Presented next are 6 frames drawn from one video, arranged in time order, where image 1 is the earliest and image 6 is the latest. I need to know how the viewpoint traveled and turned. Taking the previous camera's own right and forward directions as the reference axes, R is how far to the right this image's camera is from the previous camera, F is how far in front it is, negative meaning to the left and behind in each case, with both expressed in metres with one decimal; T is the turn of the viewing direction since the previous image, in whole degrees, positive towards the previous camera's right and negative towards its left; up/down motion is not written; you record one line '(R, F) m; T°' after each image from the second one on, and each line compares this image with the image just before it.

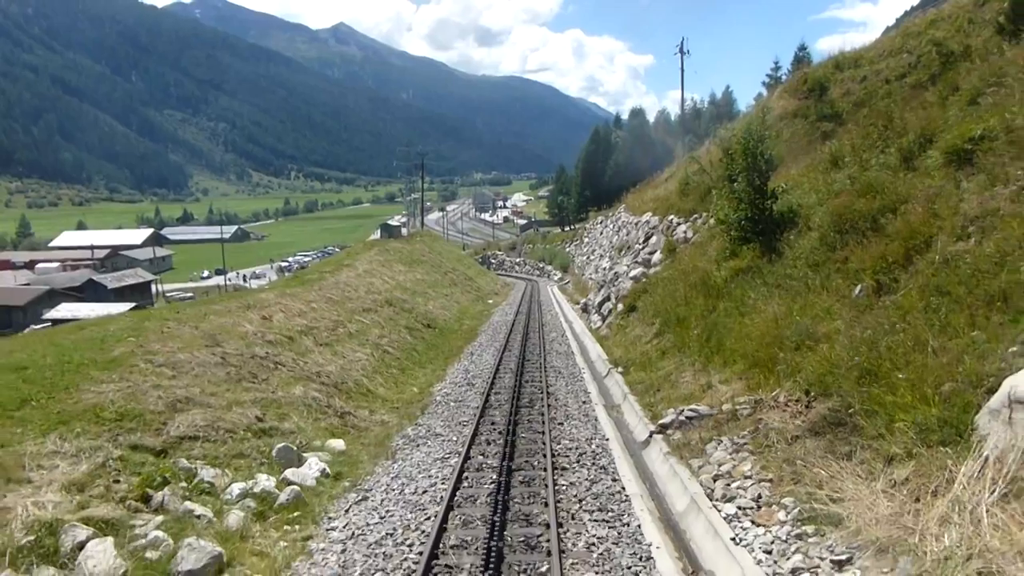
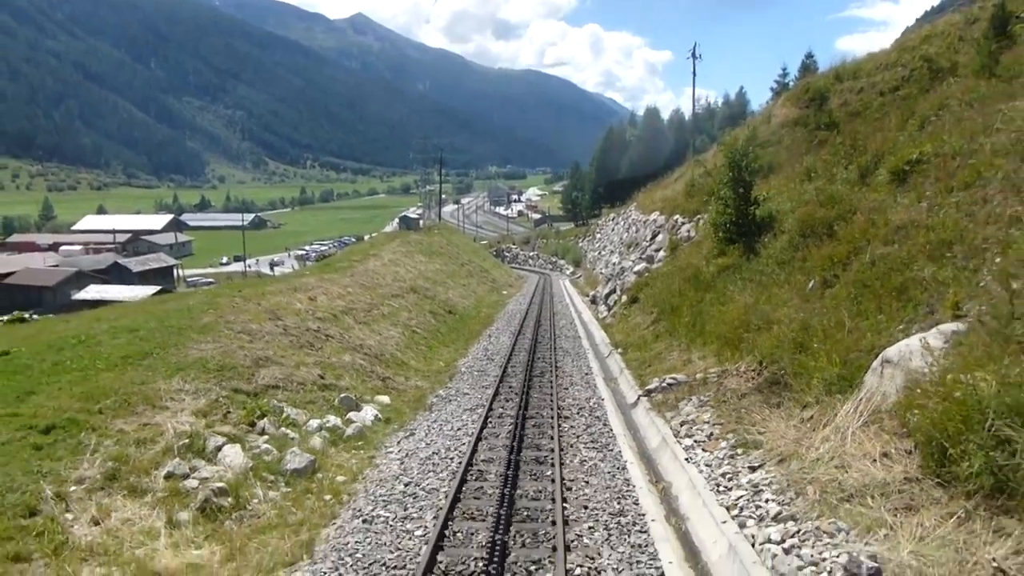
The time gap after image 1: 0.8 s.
(-0.1, -3.0) m; -1°
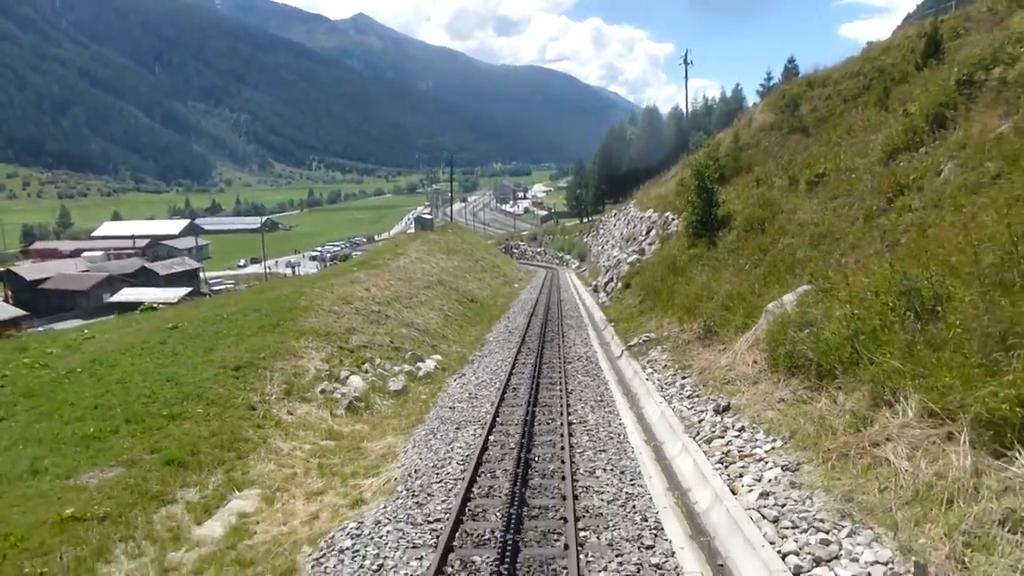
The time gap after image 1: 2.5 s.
(-0.3, -6.0) m; -1°
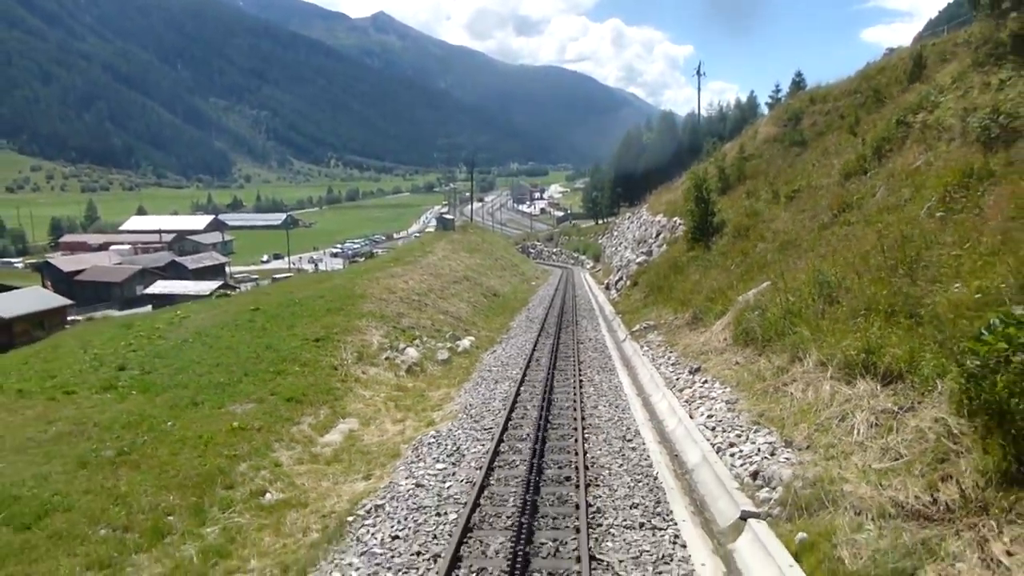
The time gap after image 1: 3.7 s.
(-0.2, -4.3) m; -1°
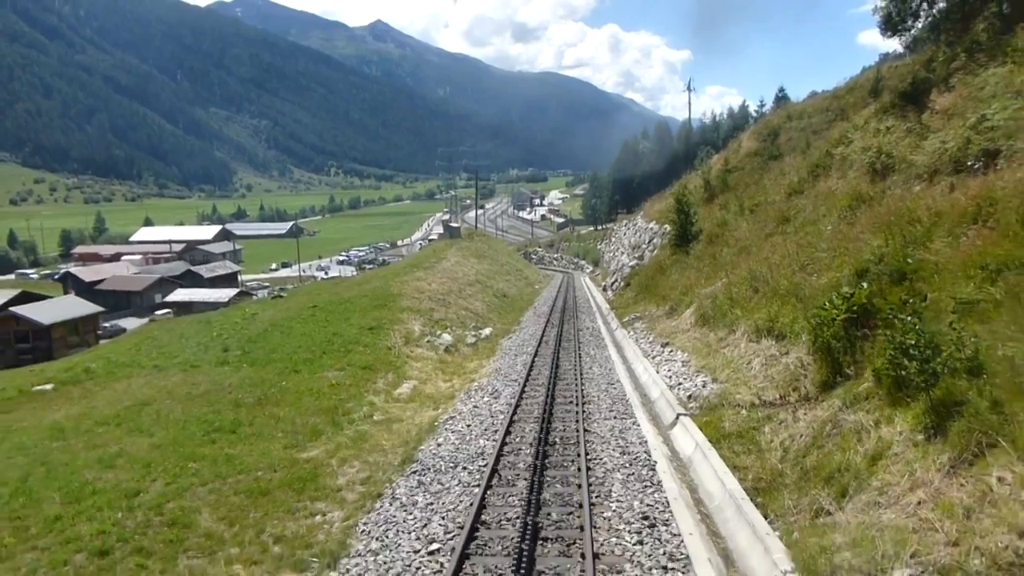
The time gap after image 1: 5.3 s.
(-0.4, -5.6) m; 0°
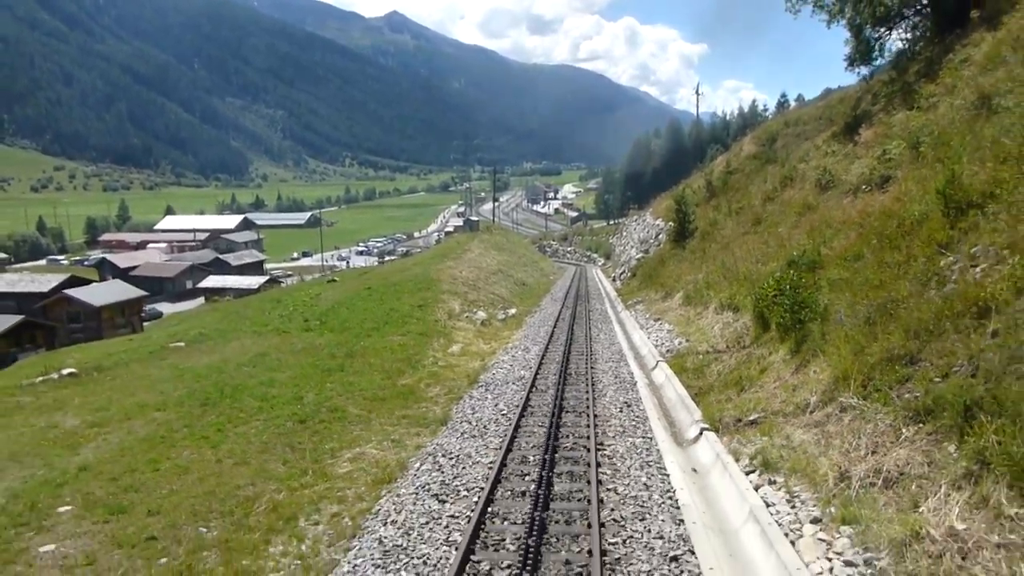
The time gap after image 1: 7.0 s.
(-0.4, -5.9) m; -1°
